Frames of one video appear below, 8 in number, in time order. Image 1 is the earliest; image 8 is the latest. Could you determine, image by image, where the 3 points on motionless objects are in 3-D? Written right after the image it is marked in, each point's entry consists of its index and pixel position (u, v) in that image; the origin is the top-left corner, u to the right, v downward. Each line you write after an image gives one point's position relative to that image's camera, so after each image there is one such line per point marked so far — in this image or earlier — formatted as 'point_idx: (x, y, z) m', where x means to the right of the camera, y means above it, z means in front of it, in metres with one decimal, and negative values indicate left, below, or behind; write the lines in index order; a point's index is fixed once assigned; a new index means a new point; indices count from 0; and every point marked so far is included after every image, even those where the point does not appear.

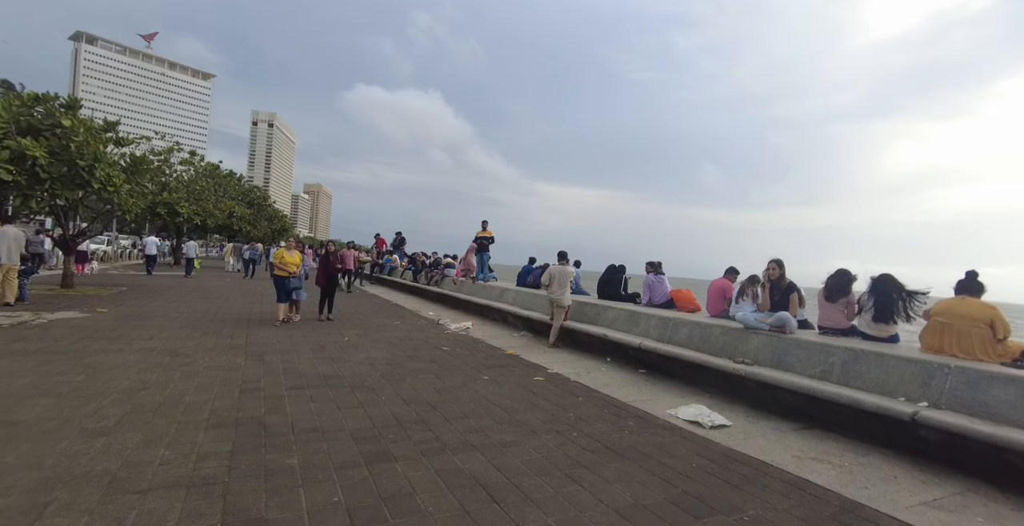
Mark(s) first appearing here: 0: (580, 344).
0: (+1.1, -1.3, +8.0) m
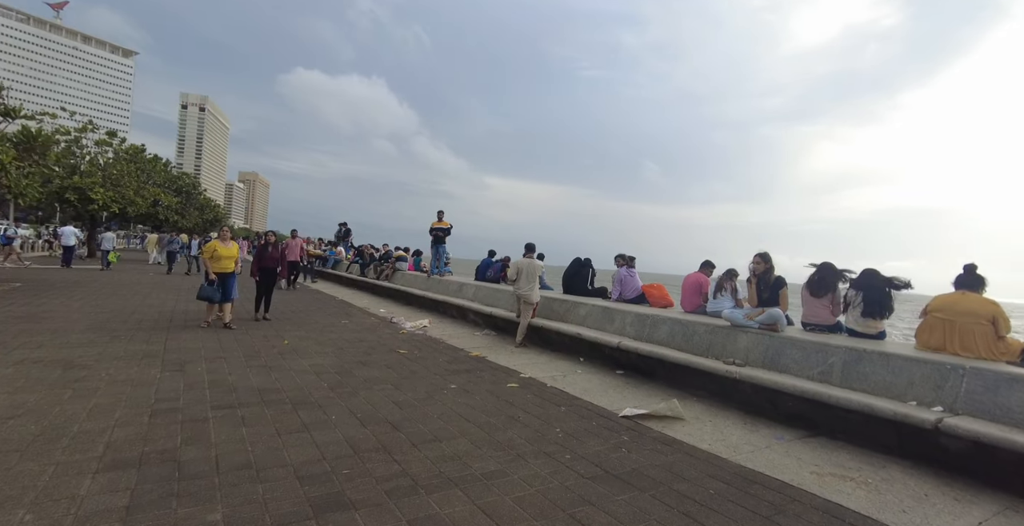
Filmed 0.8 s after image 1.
0: (+0.6, -1.2, +7.4) m
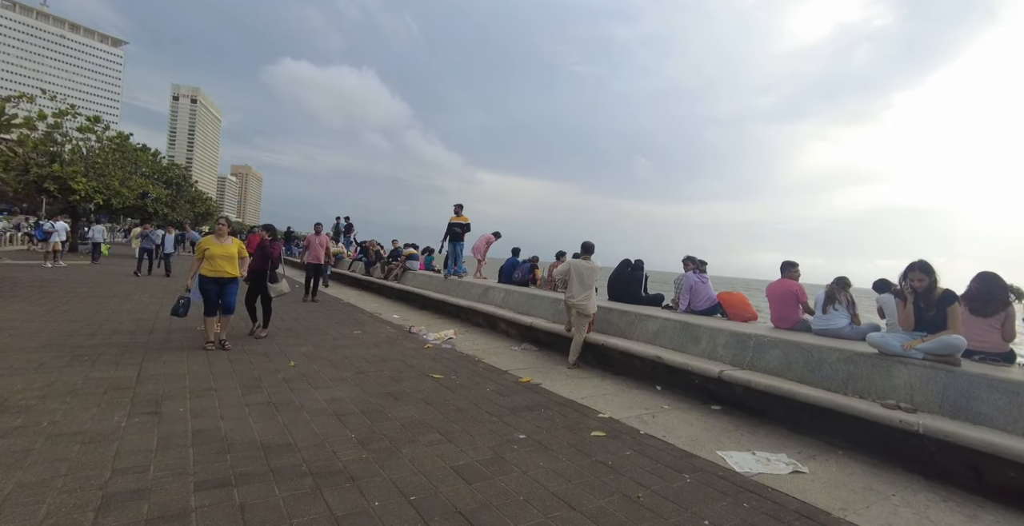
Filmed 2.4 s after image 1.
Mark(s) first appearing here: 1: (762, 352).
0: (+1.3, -1.3, +6.1) m
1: (+2.6, -0.9, +5.0) m
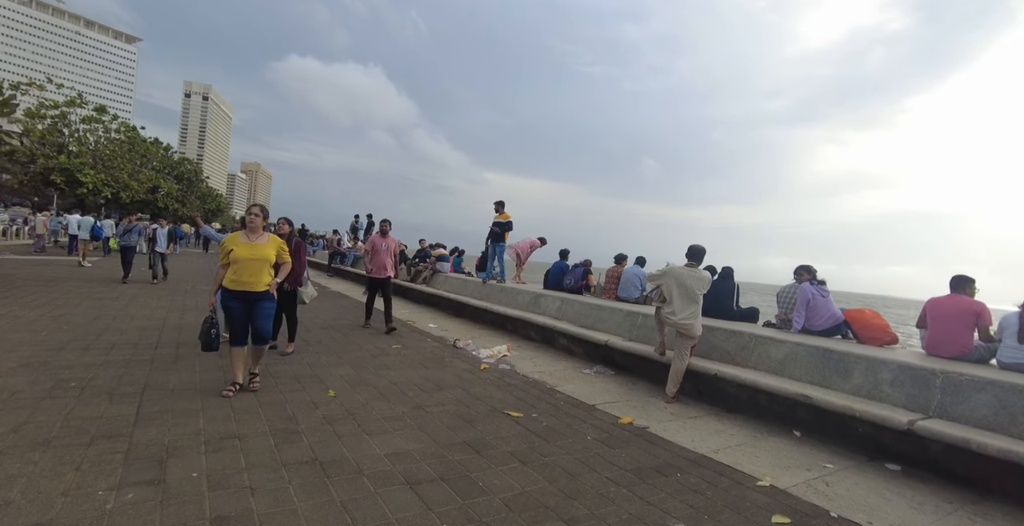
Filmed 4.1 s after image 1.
0: (+2.2, -1.4, +4.9) m
1: (+3.5, -1.0, +3.7) m
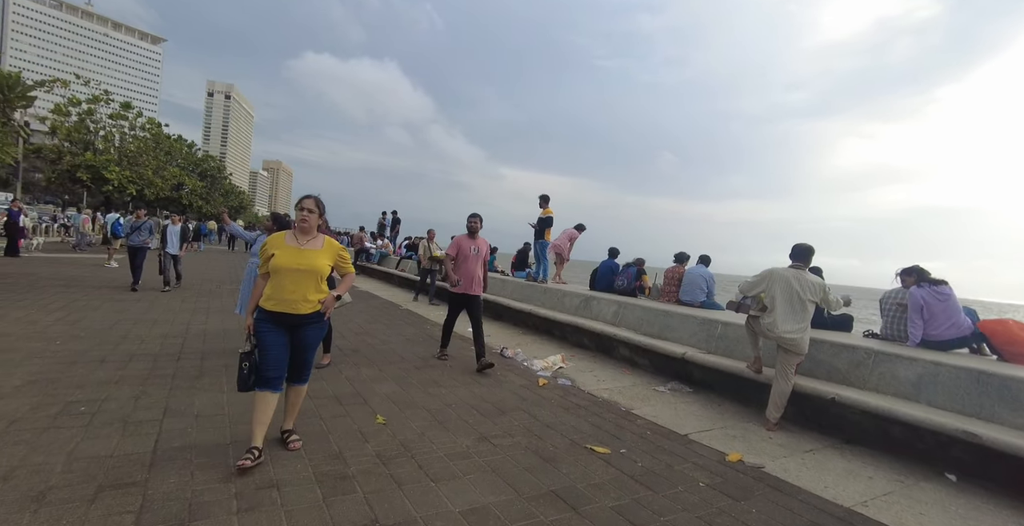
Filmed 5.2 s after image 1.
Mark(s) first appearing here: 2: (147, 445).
0: (+2.8, -1.4, +4.1) m
1: (+4.1, -1.1, +2.9) m
2: (-2.4, -1.2, +3.1) m
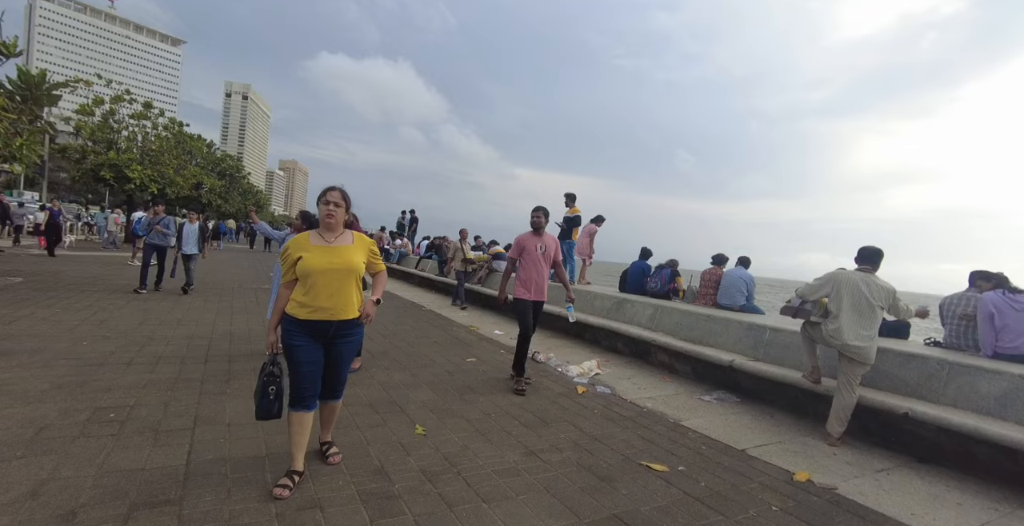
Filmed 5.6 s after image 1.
0: (+3.2, -1.4, +3.8) m
1: (+4.4, -1.1, +2.5) m
2: (-2.0, -1.2, +2.9) m
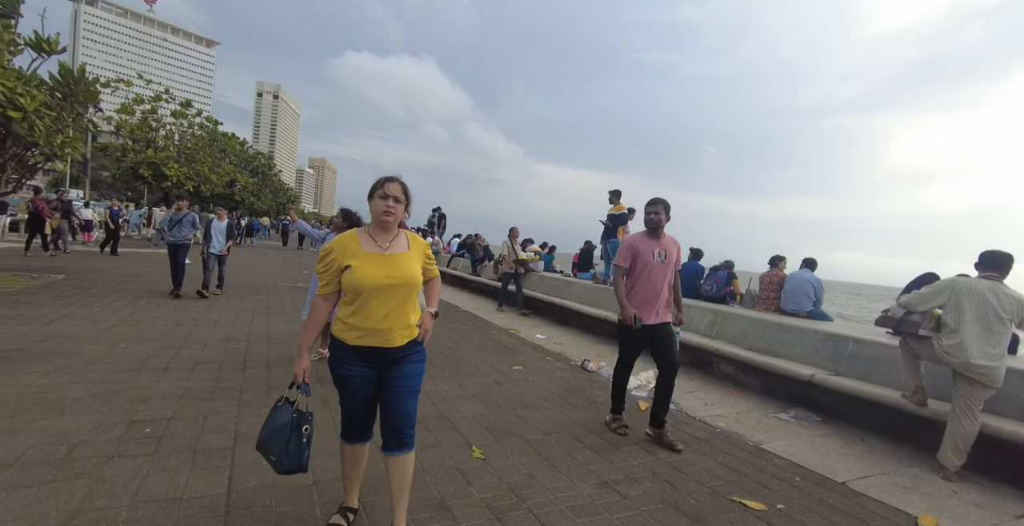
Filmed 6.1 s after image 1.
0: (+3.7, -1.5, +3.2) m
1: (+4.8, -1.2, +1.9) m
2: (-1.6, -1.2, +2.6) m
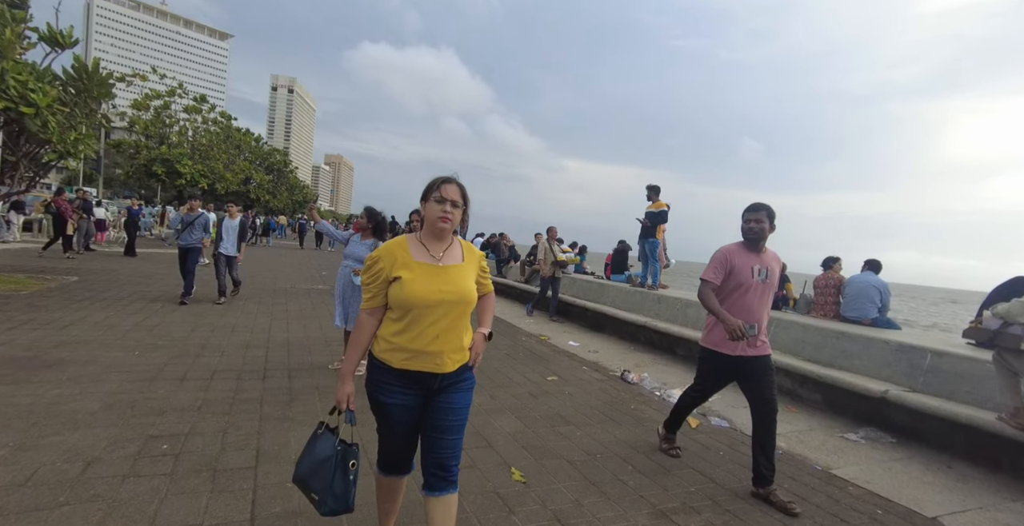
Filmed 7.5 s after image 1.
0: (+3.9, -1.5, +2.6) m
1: (+5.0, -1.2, +1.2) m
2: (-1.4, -1.2, +2.2) m
